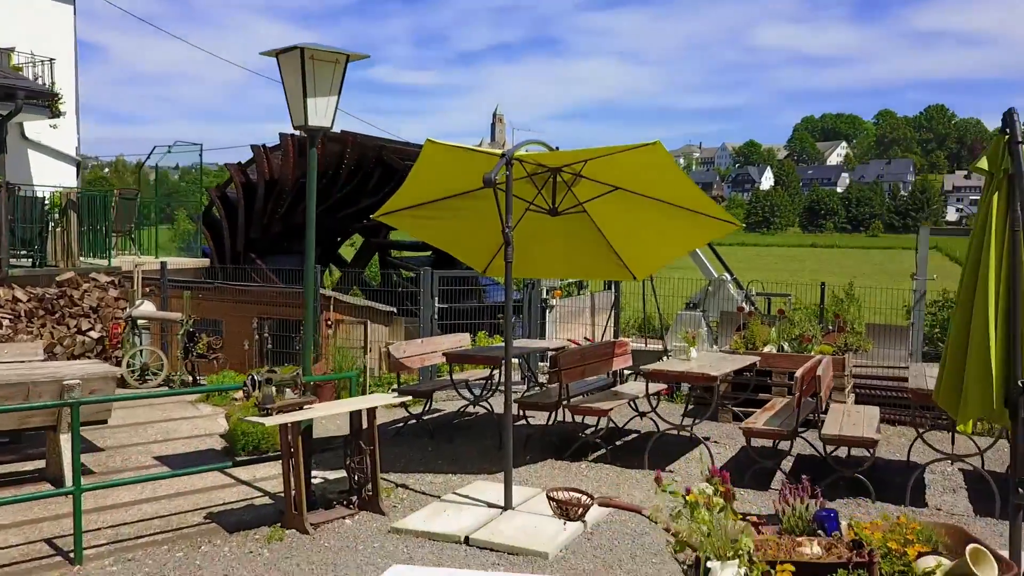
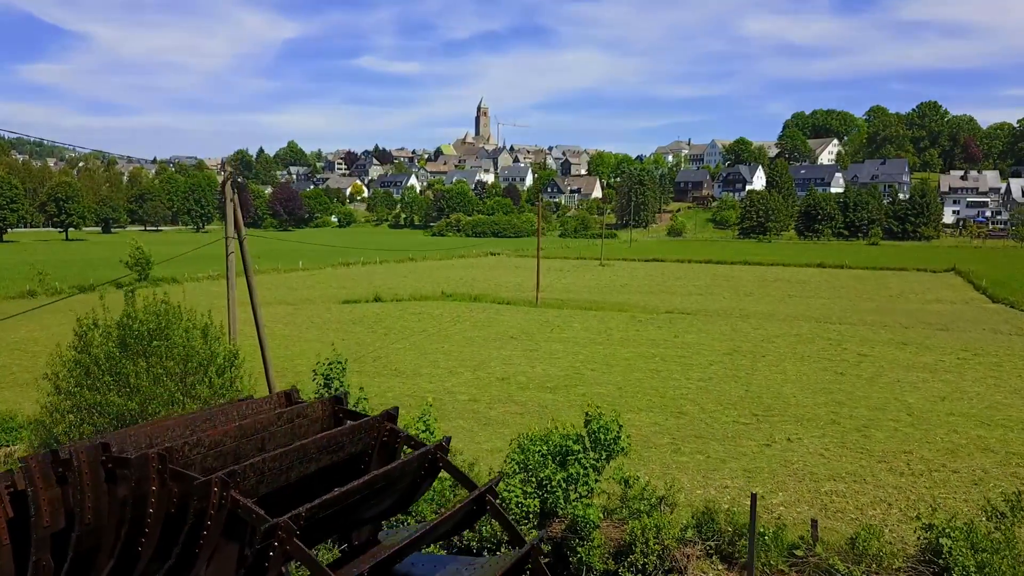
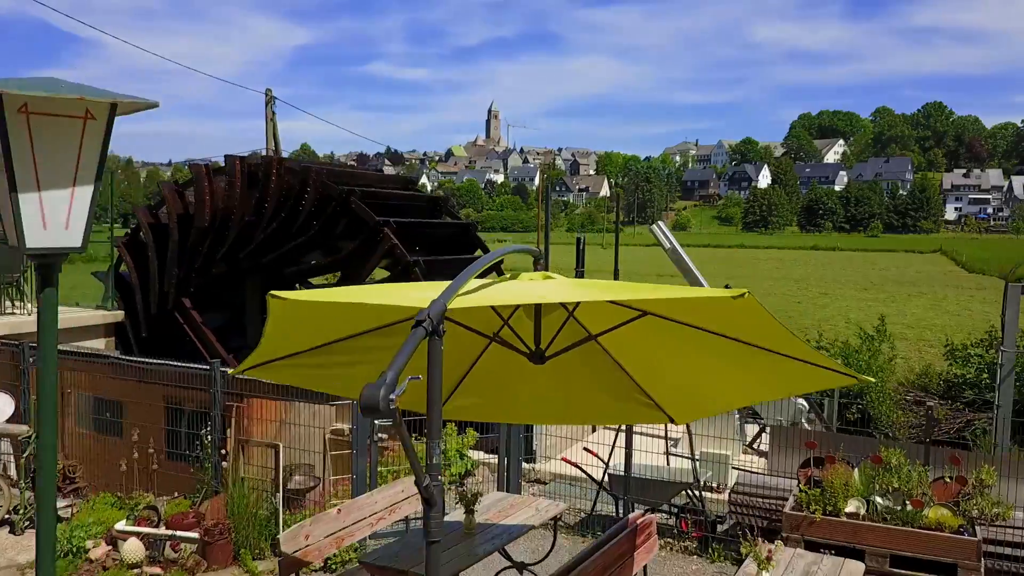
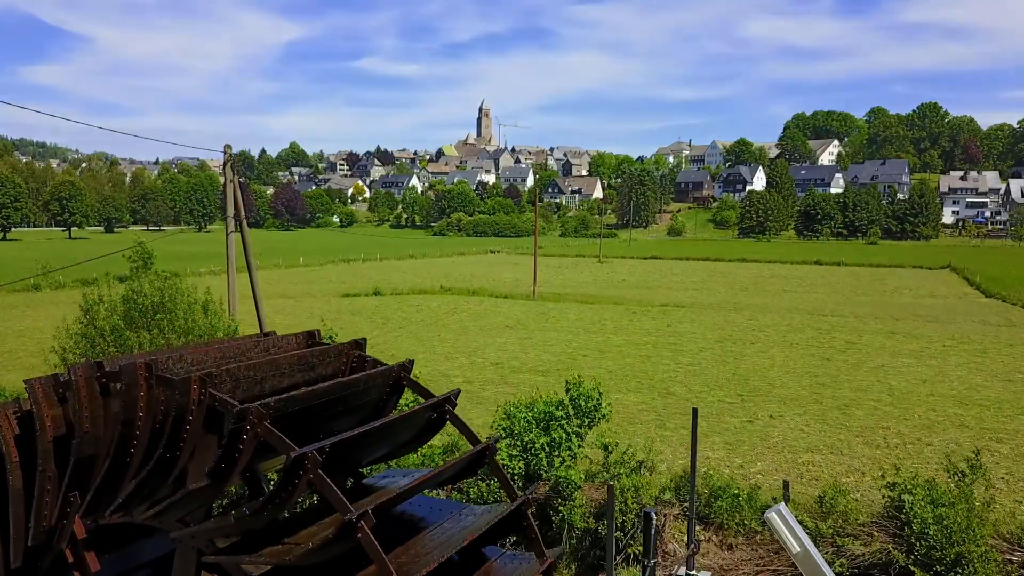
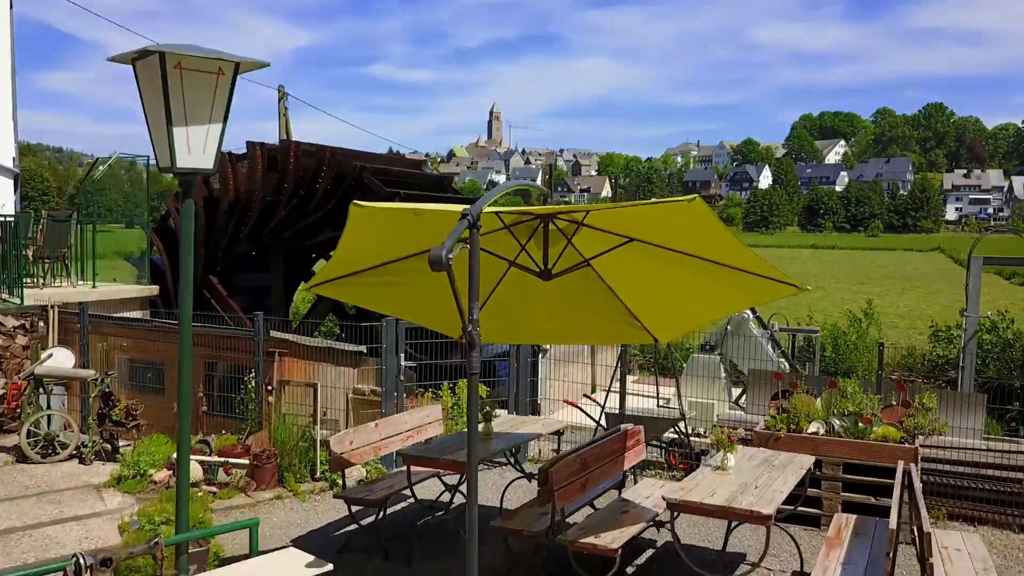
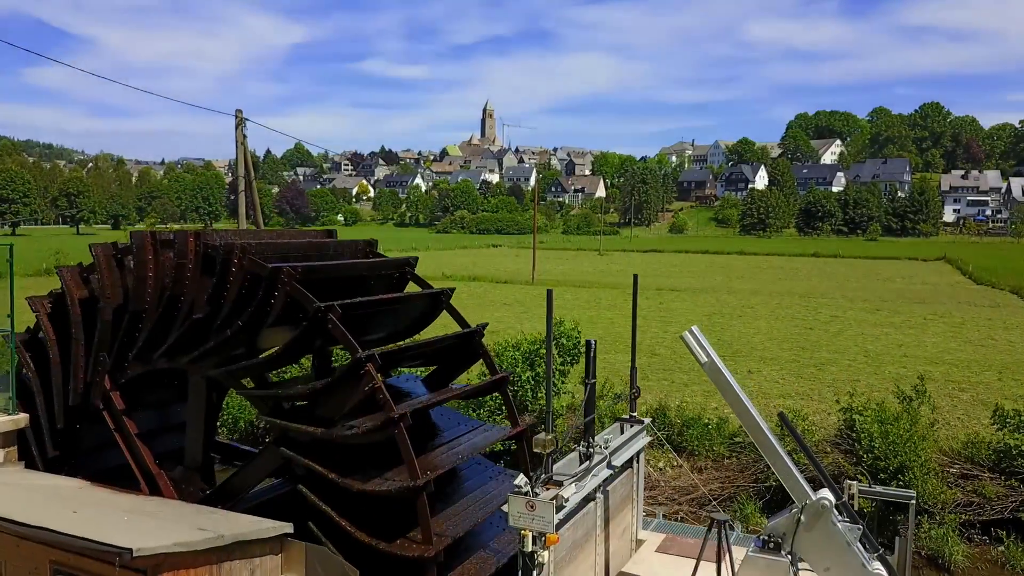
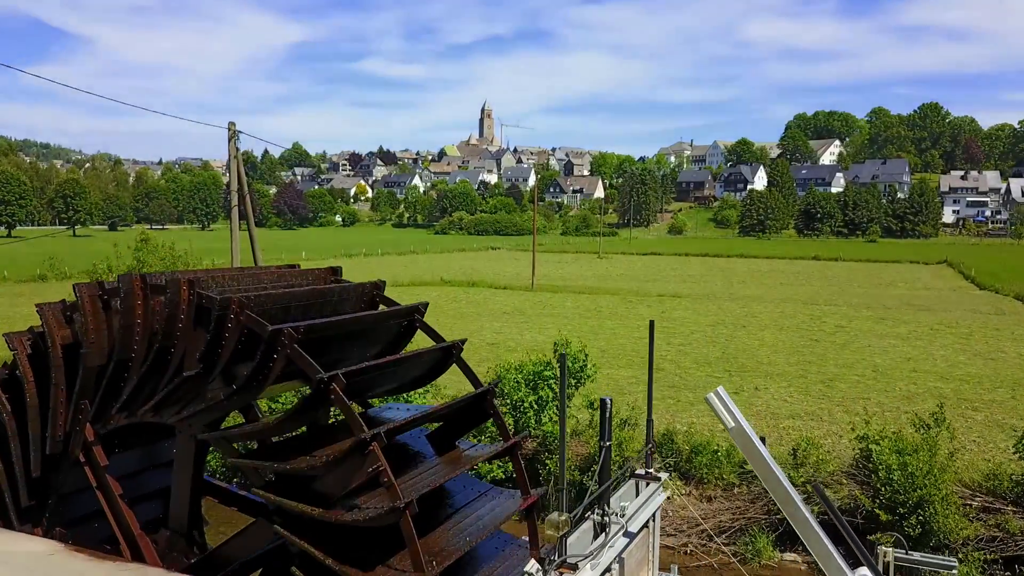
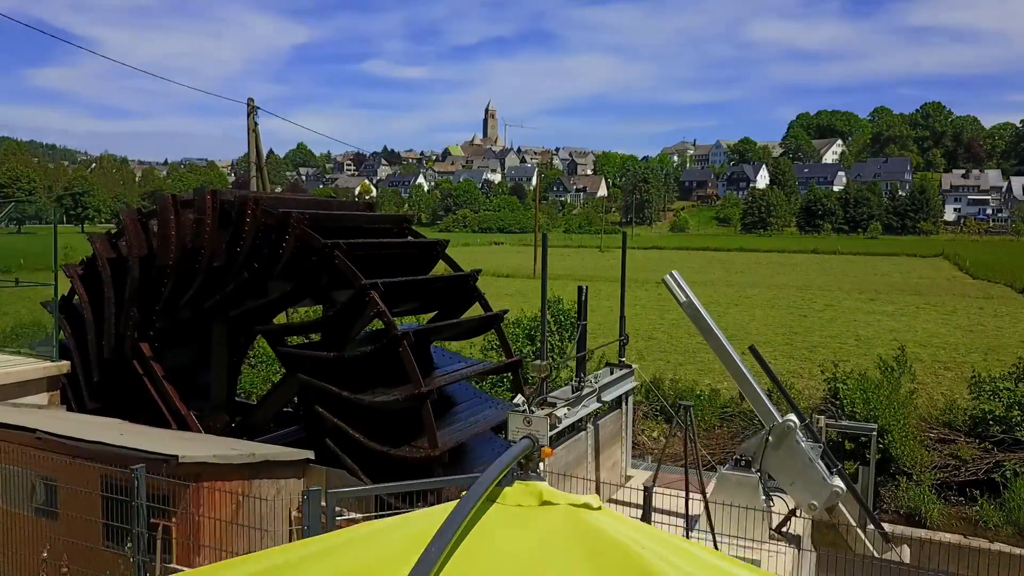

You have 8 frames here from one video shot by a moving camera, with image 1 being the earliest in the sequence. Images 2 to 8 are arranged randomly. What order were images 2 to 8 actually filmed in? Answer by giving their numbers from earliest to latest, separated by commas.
5, 3, 8, 6, 7, 4, 2
